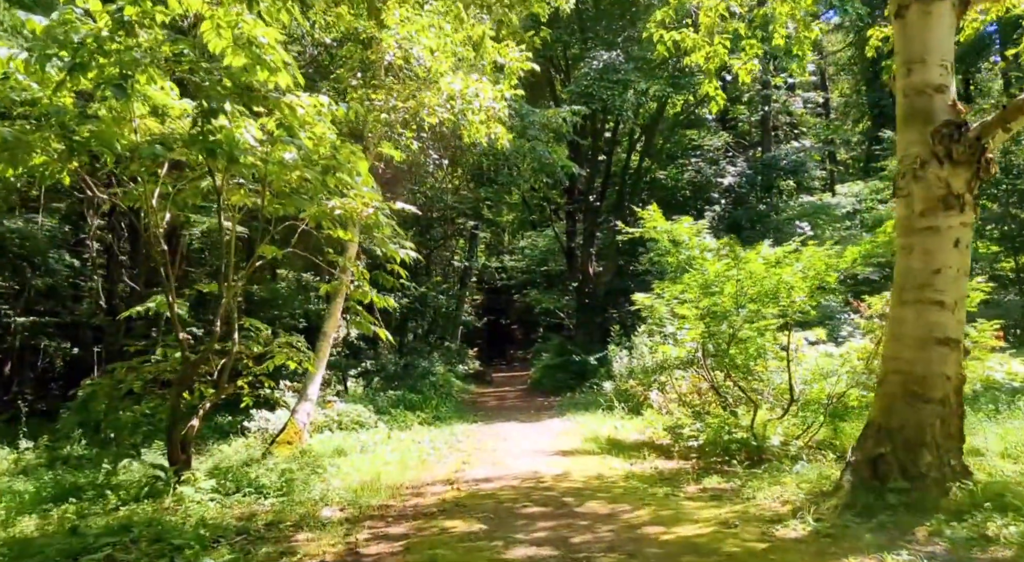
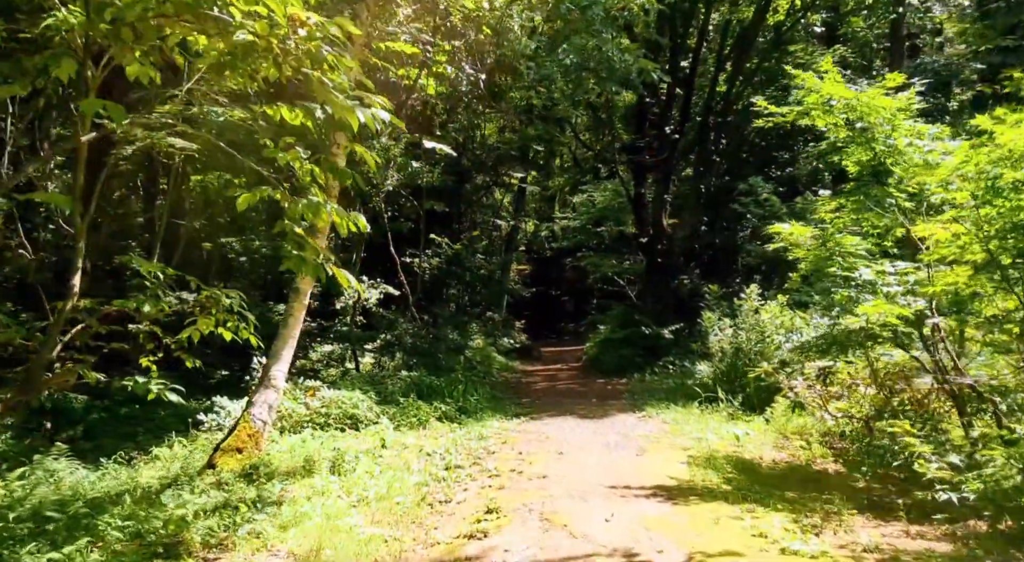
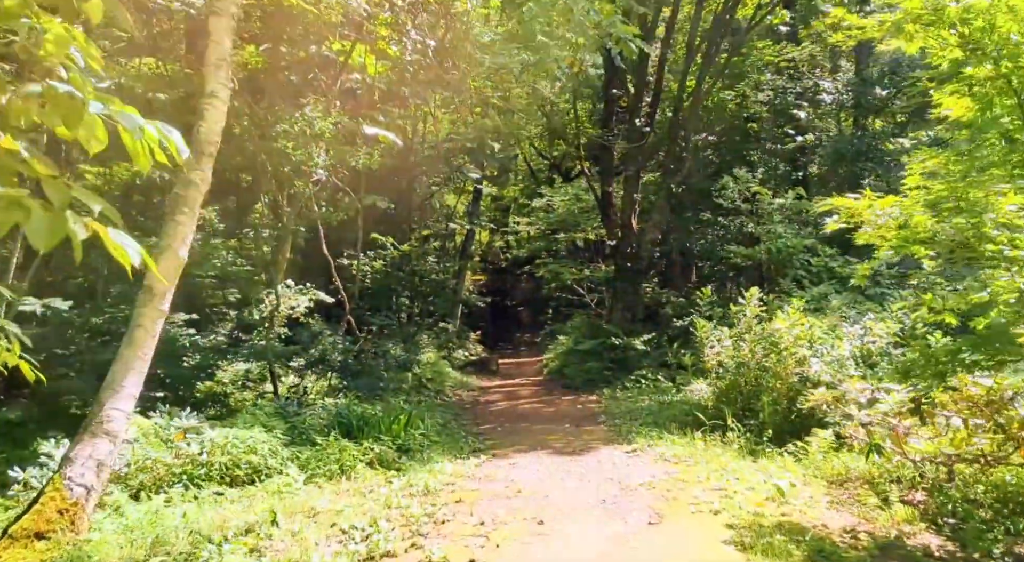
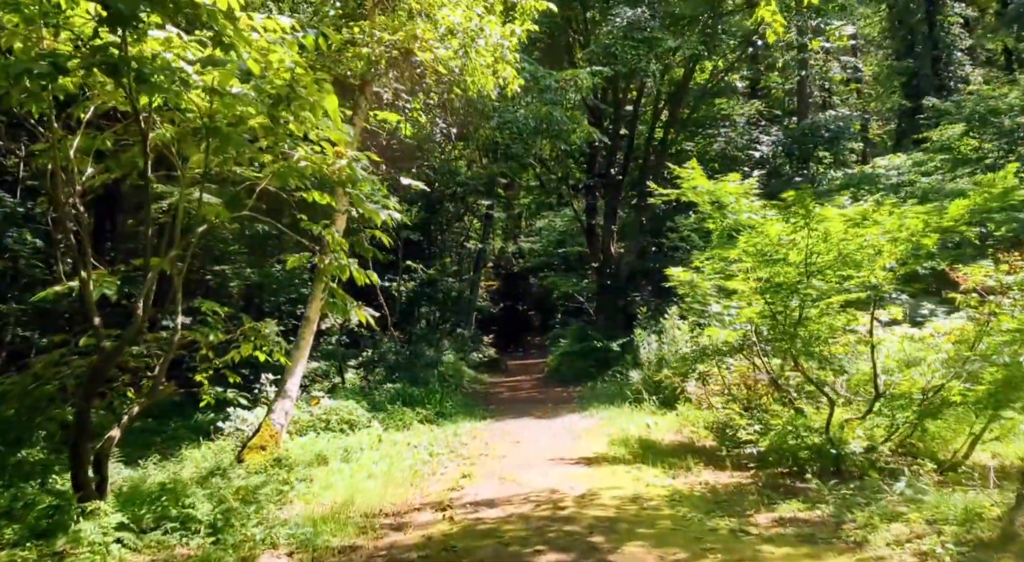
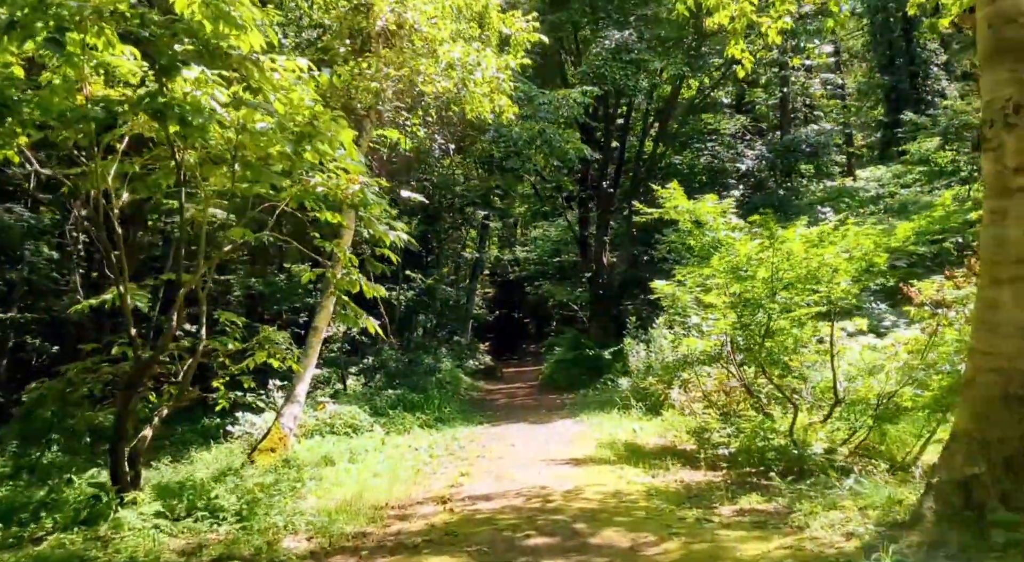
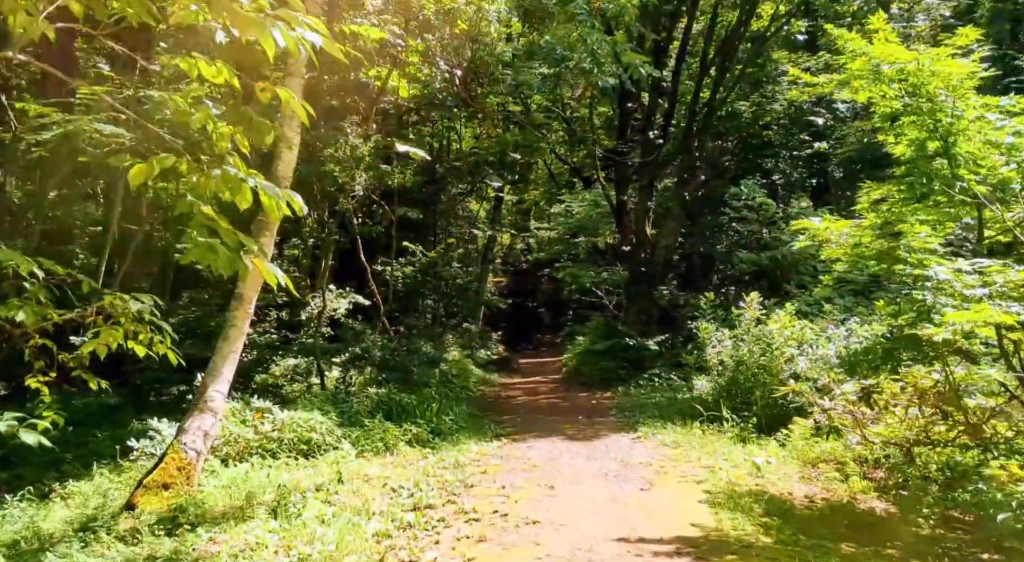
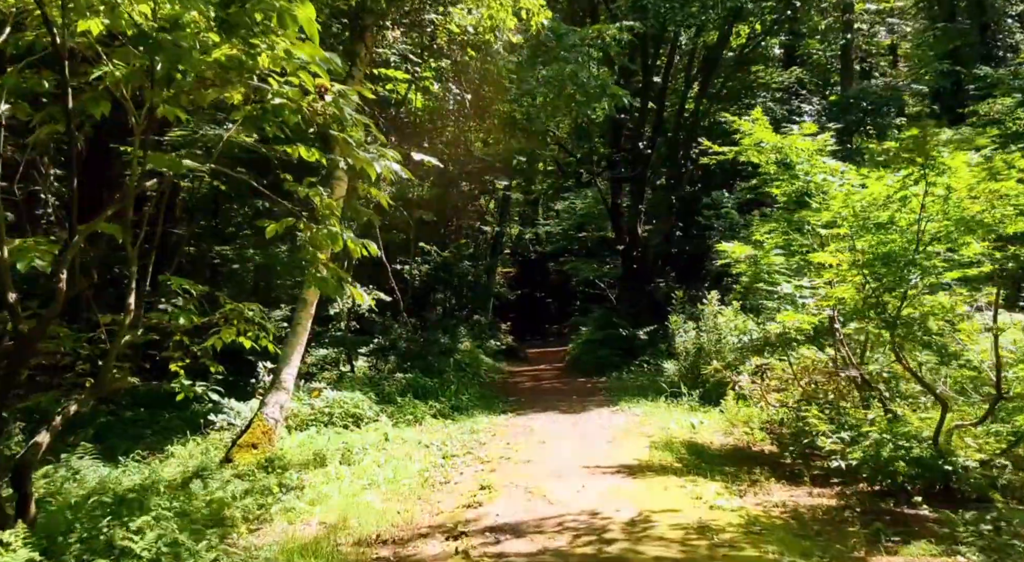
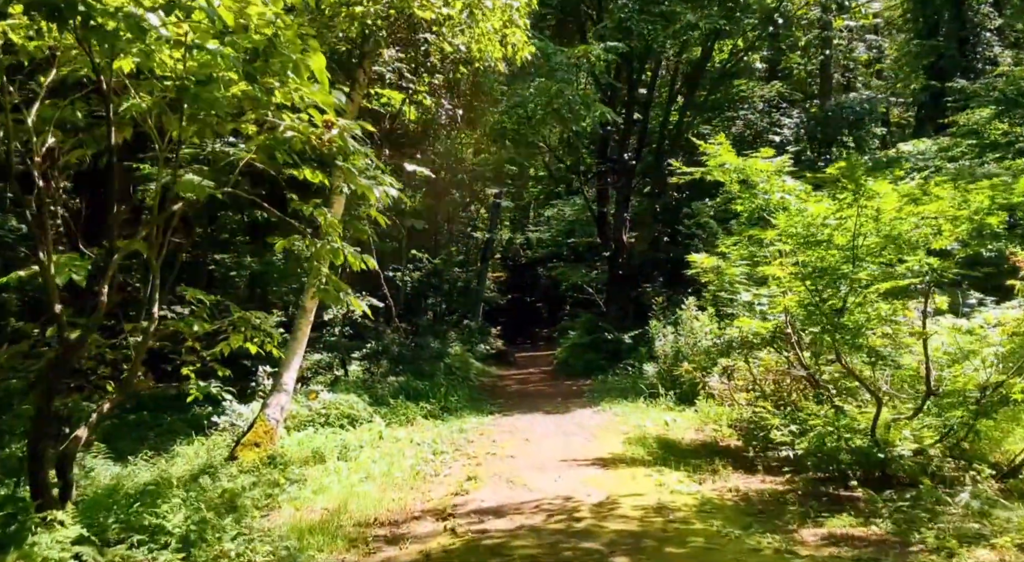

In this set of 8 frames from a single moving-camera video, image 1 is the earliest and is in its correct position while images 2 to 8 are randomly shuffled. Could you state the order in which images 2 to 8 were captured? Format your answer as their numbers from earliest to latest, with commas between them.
5, 4, 8, 7, 2, 6, 3
